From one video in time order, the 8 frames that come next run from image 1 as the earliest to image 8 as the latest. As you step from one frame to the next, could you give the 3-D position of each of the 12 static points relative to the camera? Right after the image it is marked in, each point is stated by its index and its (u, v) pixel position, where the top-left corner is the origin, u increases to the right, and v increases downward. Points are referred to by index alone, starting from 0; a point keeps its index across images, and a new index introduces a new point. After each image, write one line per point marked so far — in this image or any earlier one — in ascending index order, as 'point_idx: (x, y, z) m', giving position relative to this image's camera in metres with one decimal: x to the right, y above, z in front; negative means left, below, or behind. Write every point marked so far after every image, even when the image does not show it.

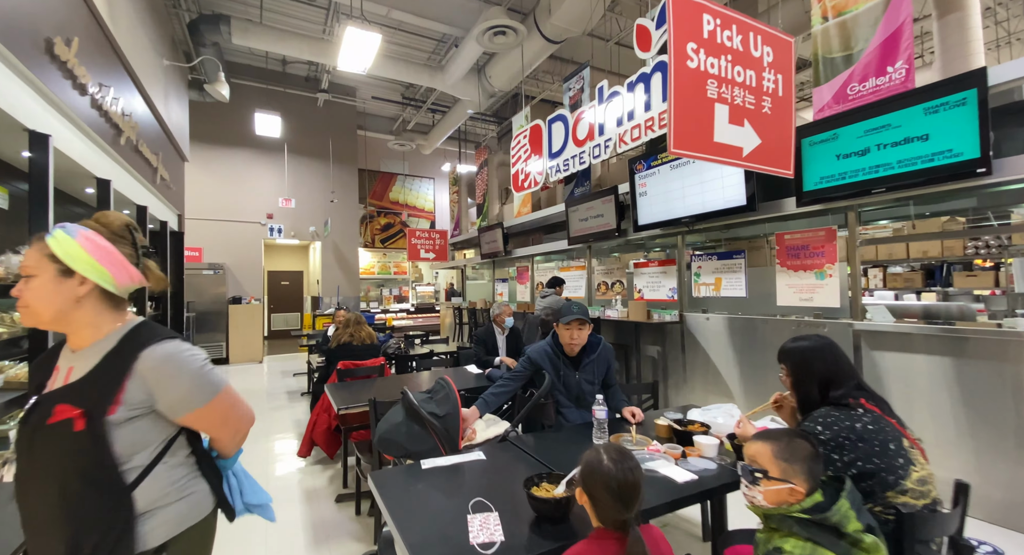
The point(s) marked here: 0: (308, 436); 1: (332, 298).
0: (-1.5, -1.1, +3.1) m
1: (-3.8, -0.4, +9.1) m
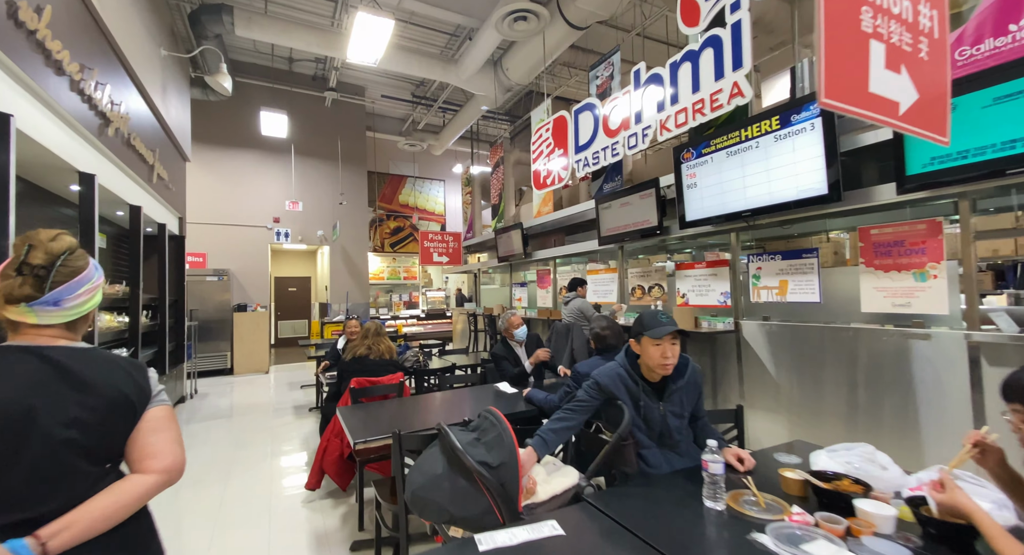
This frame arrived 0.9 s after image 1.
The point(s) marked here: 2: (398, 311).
0: (-1.2, -1.2, +2.7) m
1: (-3.5, -0.5, +8.7) m
2: (-2.8, -0.8, +10.6) m
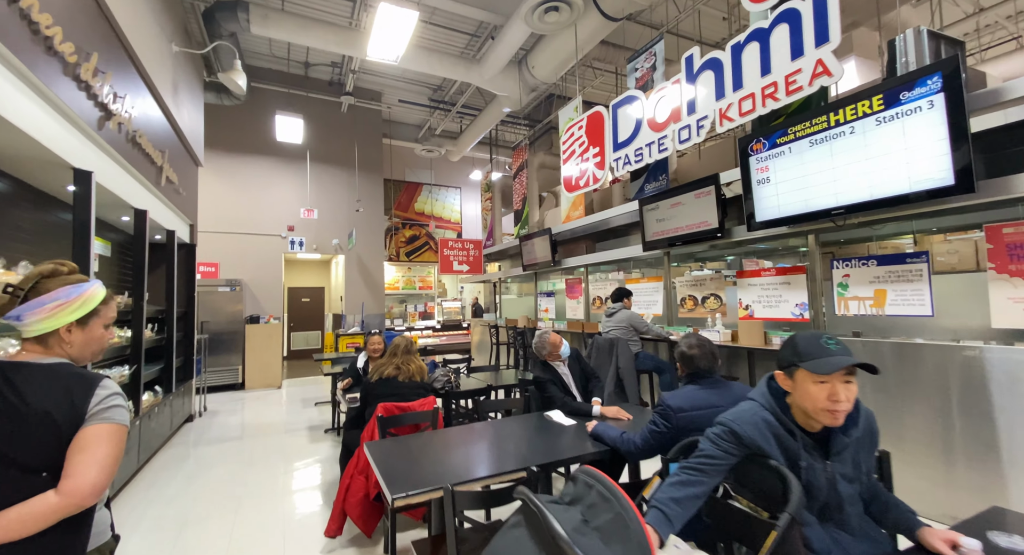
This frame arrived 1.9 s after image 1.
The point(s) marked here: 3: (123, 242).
0: (-0.9, -1.2, +2.3) m
1: (-3.0, -0.7, +8.4) m
2: (-2.4, -1.1, +10.2) m
3: (-3.7, +0.3, +4.1) m
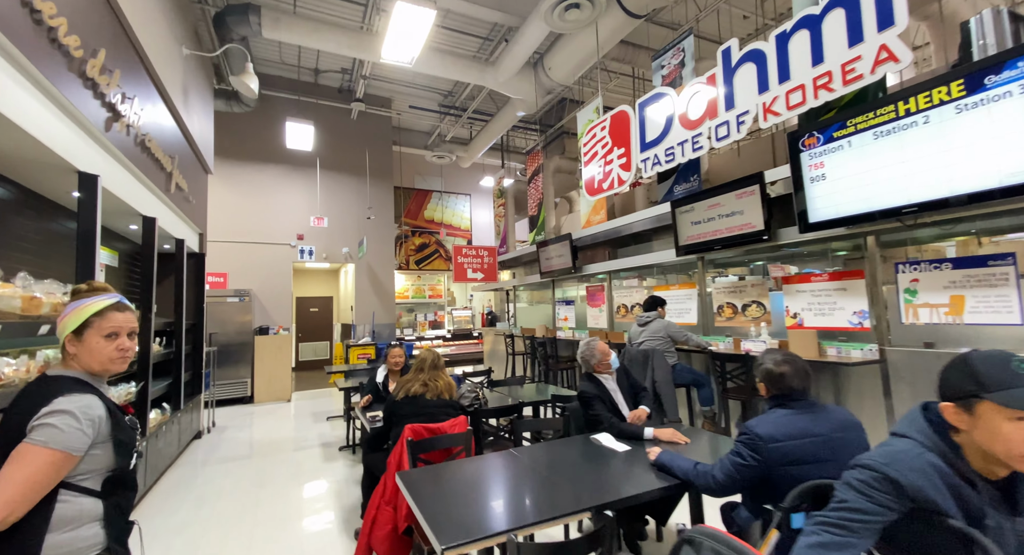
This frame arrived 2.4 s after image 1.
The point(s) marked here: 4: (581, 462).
0: (-0.7, -1.3, +2.1) m
1: (-2.8, -0.9, +8.2) m
2: (-2.1, -1.3, +10.0) m
3: (-3.5, +0.2, +4.0) m
4: (+0.3, -0.8, +1.9) m
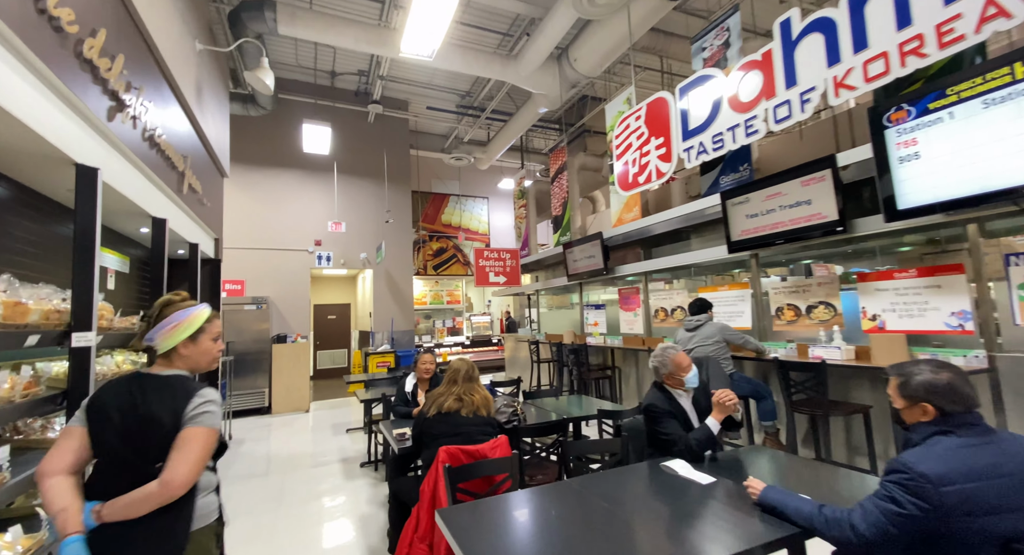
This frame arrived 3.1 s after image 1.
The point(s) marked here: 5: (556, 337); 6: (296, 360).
0: (-0.5, -1.3, +1.8) m
1: (-2.3, -1.0, +7.9) m
2: (-1.6, -1.4, +9.7) m
3: (-3.2, +0.2, +3.8) m
4: (+0.5, -0.8, +1.6) m
5: (+0.7, -0.9, +6.3) m
6: (-3.3, -1.3, +6.7) m
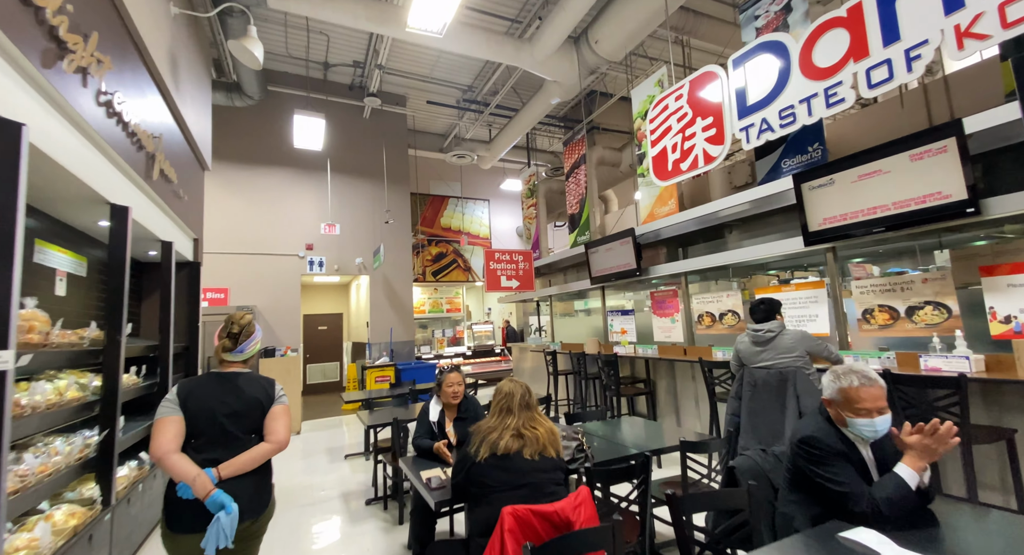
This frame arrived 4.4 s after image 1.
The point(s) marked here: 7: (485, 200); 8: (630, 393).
0: (-0.2, -1.2, +1.2) m
1: (-2.2, -1.1, +7.3) m
2: (-1.5, -1.5, +9.1) m
3: (-3.0, +0.1, +3.2) m
4: (+0.8, -0.7, +1.0) m
5: (+0.8, -0.9, +5.8) m
6: (-3.1, -1.4, +6.0) m
7: (-0.6, +1.8, +10.2) m
8: (+1.2, -1.1, +4.2) m
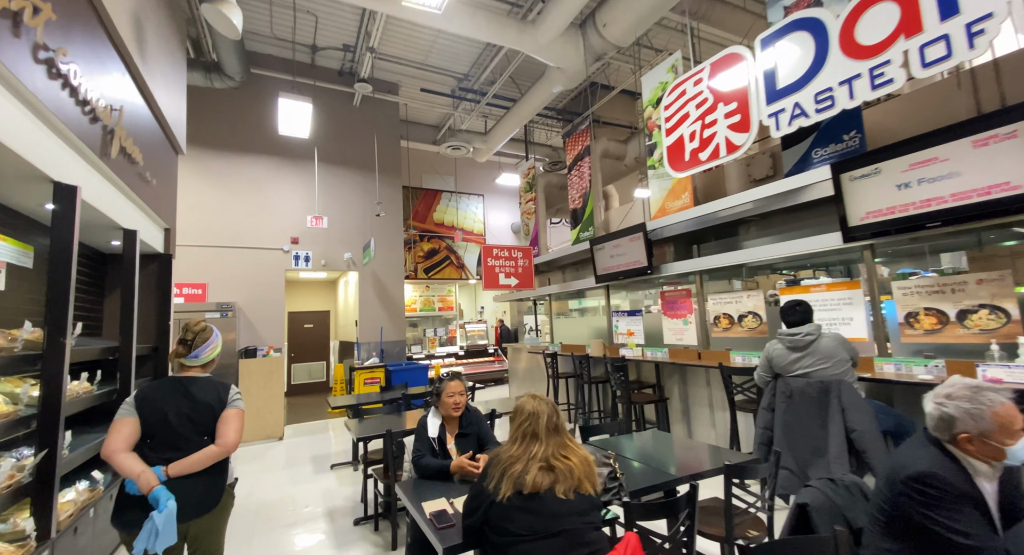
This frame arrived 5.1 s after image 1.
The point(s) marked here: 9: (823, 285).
0: (-0.1, -1.2, +0.9) m
1: (-2.3, -1.1, +7.0) m
2: (-1.6, -1.5, +8.8) m
3: (-2.9, +0.2, +2.8) m
4: (+0.9, -0.7, +0.7) m
5: (+0.8, -0.9, +5.5) m
6: (-3.2, -1.3, +5.6) m
7: (-0.7, +1.9, +9.9) m
8: (+1.2, -1.1, +4.0) m
9: (+2.1, -0.1, +3.0) m
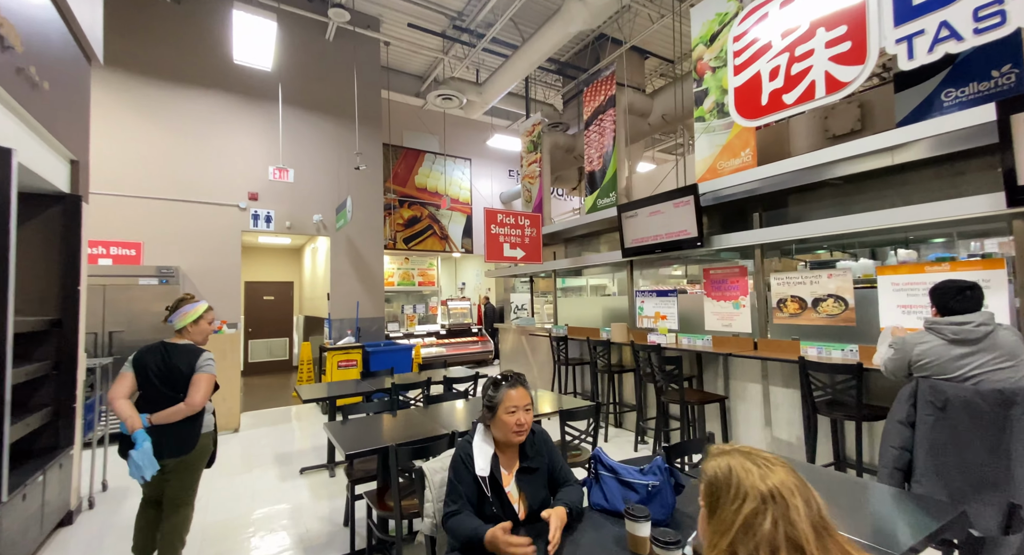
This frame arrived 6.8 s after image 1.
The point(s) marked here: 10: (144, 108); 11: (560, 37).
0: (+0.3, -1.1, +0.2) m
1: (-2.3, -0.6, +6.1) m
2: (-1.8, -0.9, +7.9) m
3: (-2.7, +0.5, +1.8) m
4: (+1.3, -0.7, +0.1) m
5: (+0.8, -0.6, +4.8) m
6: (-3.2, -0.9, +4.7) m
7: (-0.9, +2.5, +9.0) m
8: (+1.3, -0.9, +3.3) m
9: (+2.4, +0.1, +2.4) m
10: (-4.3, +2.0, +5.0) m
11: (+0.6, +3.0, +5.4) m
